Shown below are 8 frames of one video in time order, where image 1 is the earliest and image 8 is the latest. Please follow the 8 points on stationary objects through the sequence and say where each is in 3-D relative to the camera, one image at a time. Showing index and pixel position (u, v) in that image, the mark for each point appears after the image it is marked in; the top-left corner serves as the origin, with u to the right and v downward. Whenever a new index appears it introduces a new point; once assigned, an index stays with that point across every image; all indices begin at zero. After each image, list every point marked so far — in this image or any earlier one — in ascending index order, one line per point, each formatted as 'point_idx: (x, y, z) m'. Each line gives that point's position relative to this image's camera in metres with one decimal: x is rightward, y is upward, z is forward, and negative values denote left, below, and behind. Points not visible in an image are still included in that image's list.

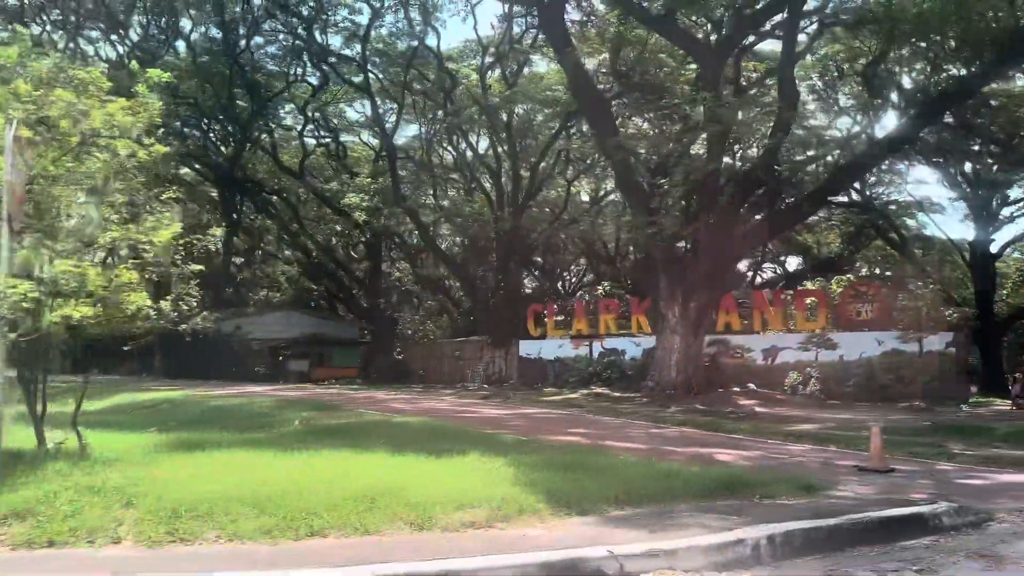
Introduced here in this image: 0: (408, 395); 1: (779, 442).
0: (-2.0, -2.1, +16.5) m
1: (+2.9, -1.7, +9.3) m
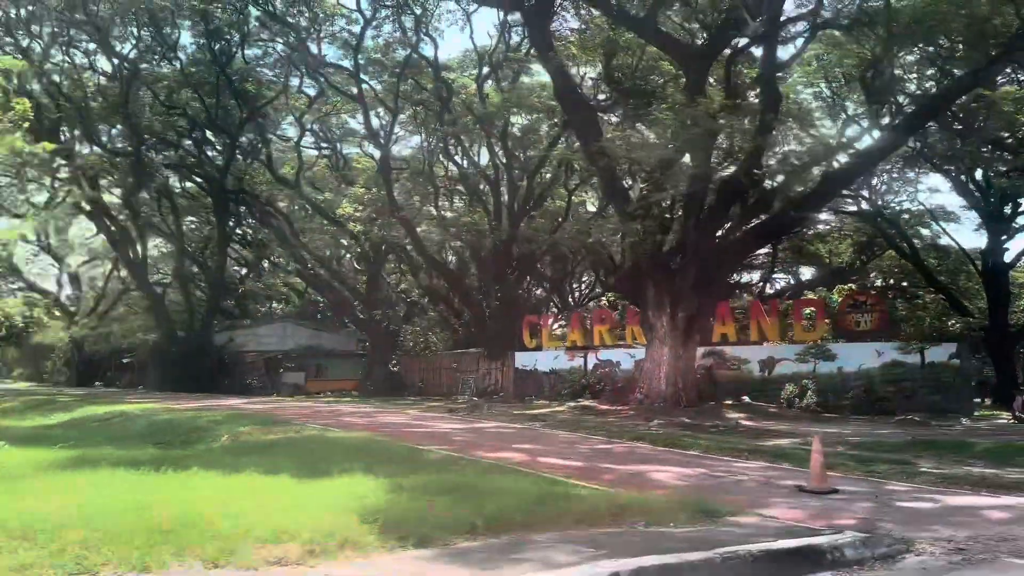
0: (-2.5, -2.3, +16.0) m
1: (+2.2, -1.8, +8.7) m
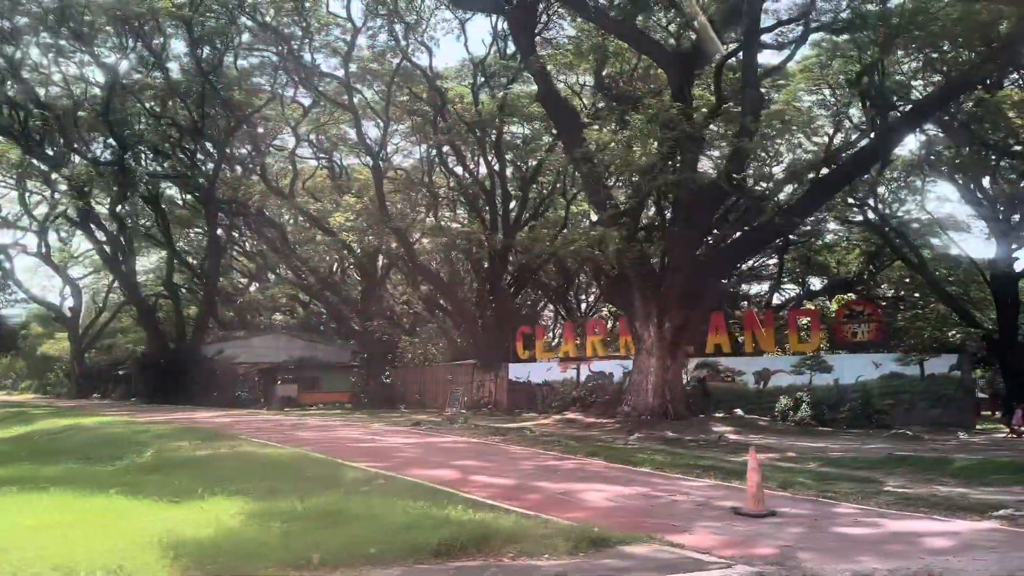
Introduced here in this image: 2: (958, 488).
0: (-3.0, -2.4, +15.5) m
1: (+1.6, -1.8, +8.1) m
2: (+4.3, -1.9, +8.2) m
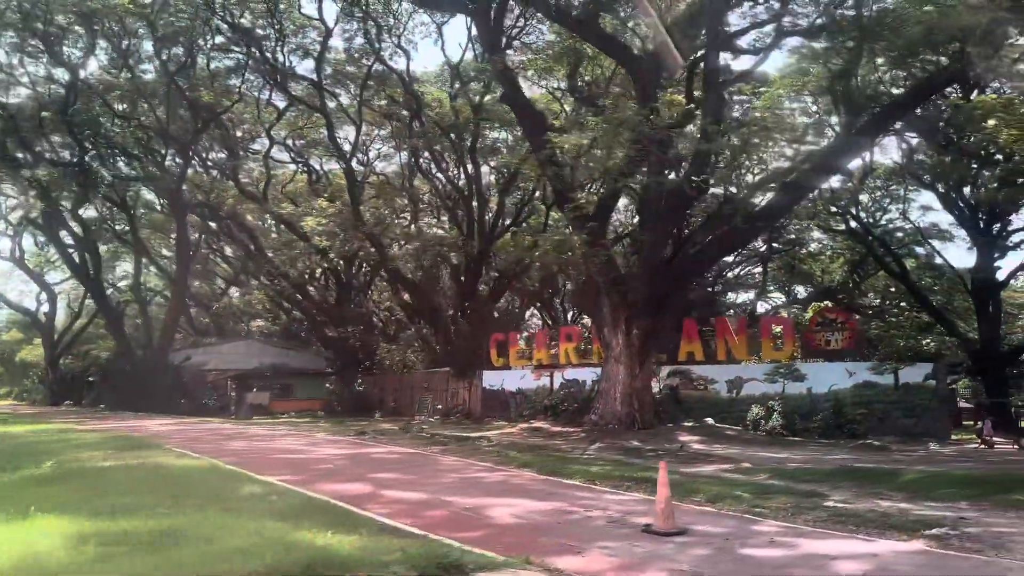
0: (-3.8, -2.5, +15.0) m
1: (+0.8, -1.8, +7.7) m
2: (+3.5, -2.0, +7.7) m
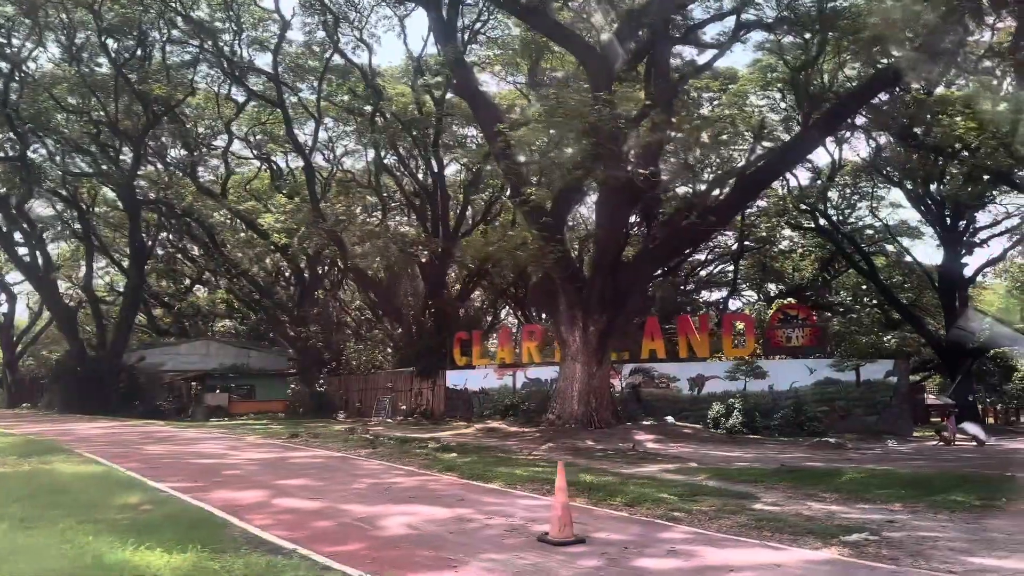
0: (-4.8, -2.5, +14.5) m
1: (0.0, -1.8, +7.2) m
2: (+2.8, -1.9, +7.4) m
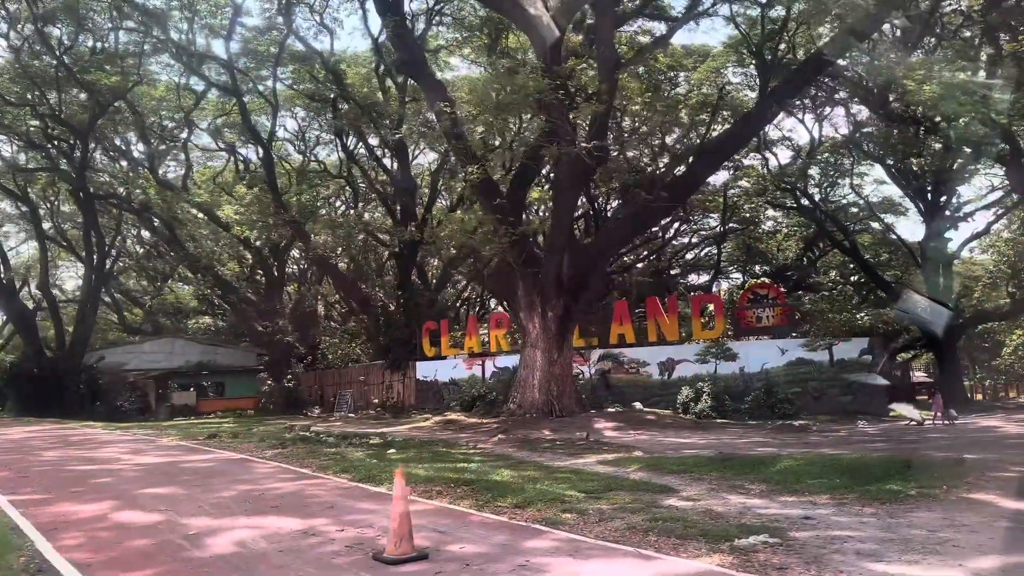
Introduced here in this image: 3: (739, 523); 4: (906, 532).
0: (-5.7, -2.3, +13.7) m
1: (-0.9, -1.6, +6.5) m
2: (+1.9, -1.7, +6.6) m
3: (+1.5, -1.5, +5.6) m
4: (+2.4, -1.5, +5.2) m
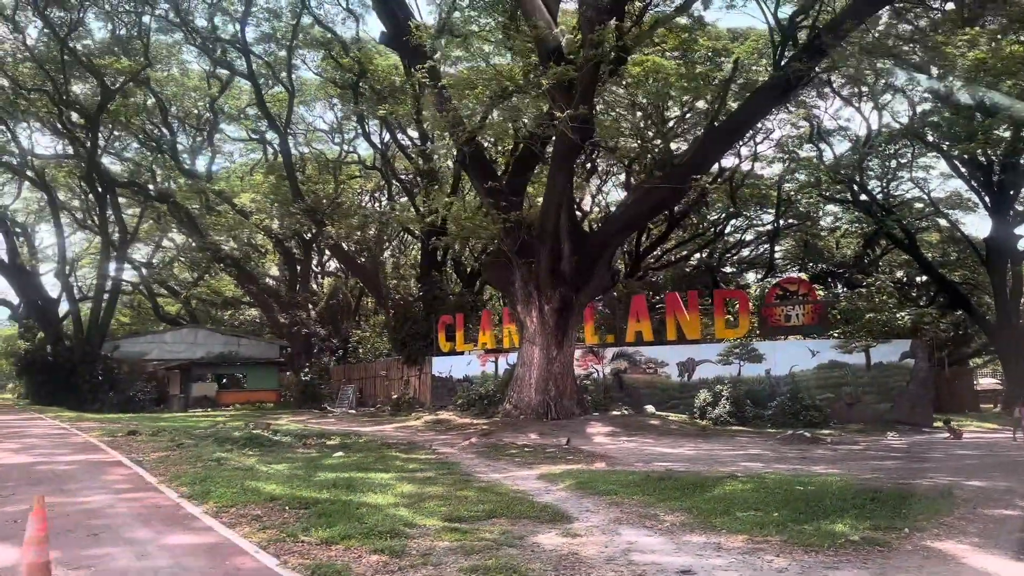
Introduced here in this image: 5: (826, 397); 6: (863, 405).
0: (-6.2, -2.1, +12.7) m
1: (-1.9, -1.5, +5.2) m
2: (+0.8, -1.5, +5.2) m
3: (+0.4, -1.4, +4.1) m
4: (+1.3, -1.4, +3.7) m
5: (+7.3, -2.5, +19.7) m
6: (+8.1, -2.7, +19.6) m
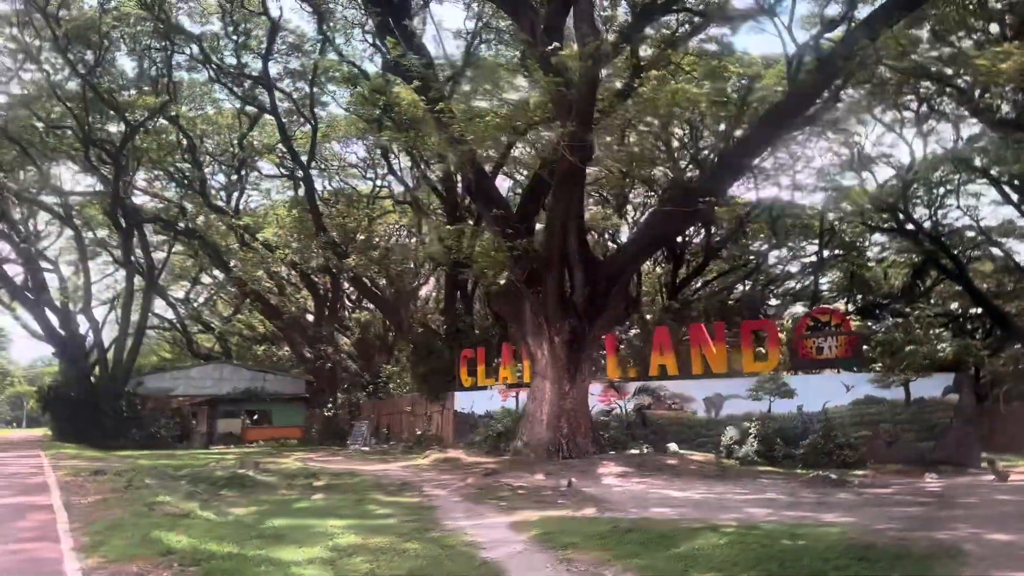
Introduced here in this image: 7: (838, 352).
0: (-6.3, -2.6, +12.3) m
1: (-2.4, -1.6, +4.5) m
2: (+0.3, -1.6, +4.3) m
3: (-0.2, -1.5, +3.3) m
4: (+0.7, -1.4, +2.8) m
5: (+7.6, -3.2, +18.5) m
6: (+8.4, -3.4, +18.3) m
7: (+7.9, -1.5, +20.2) m
